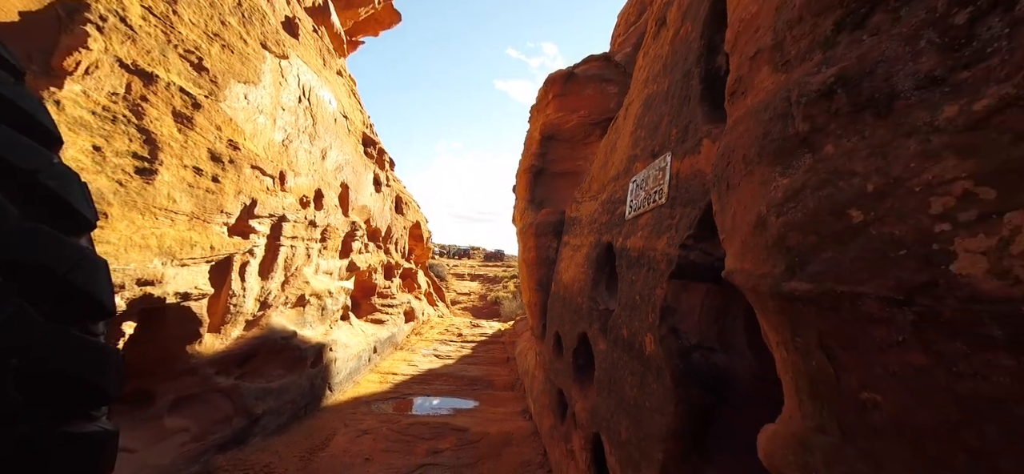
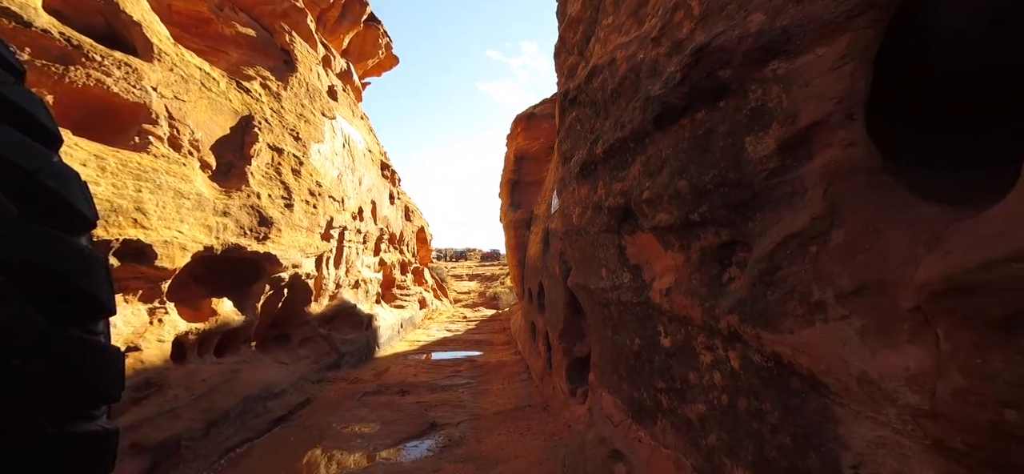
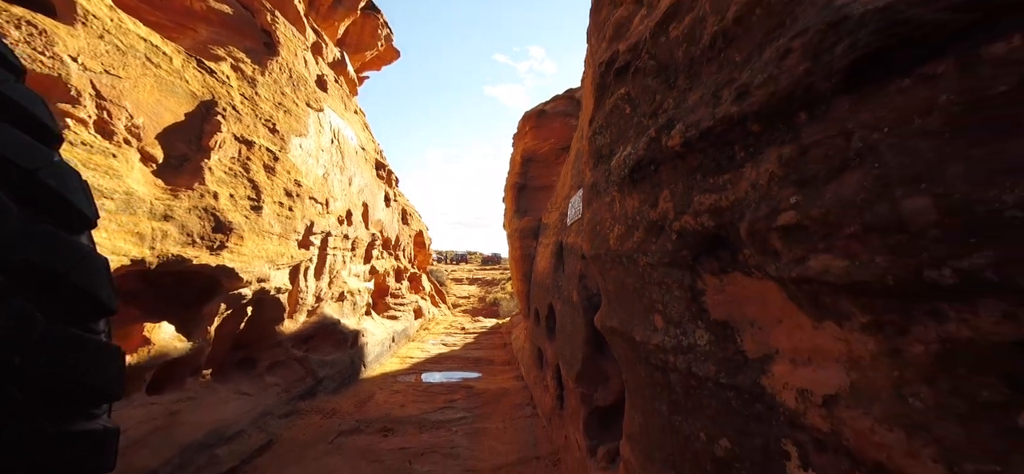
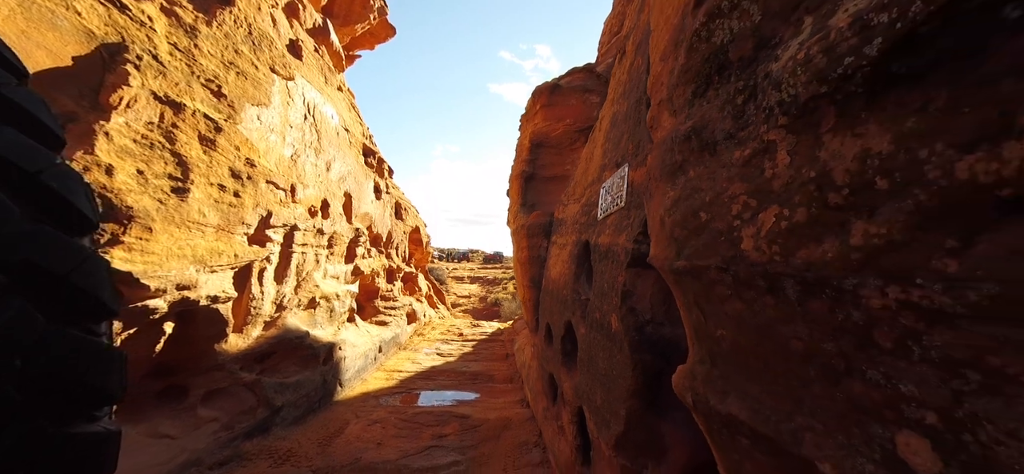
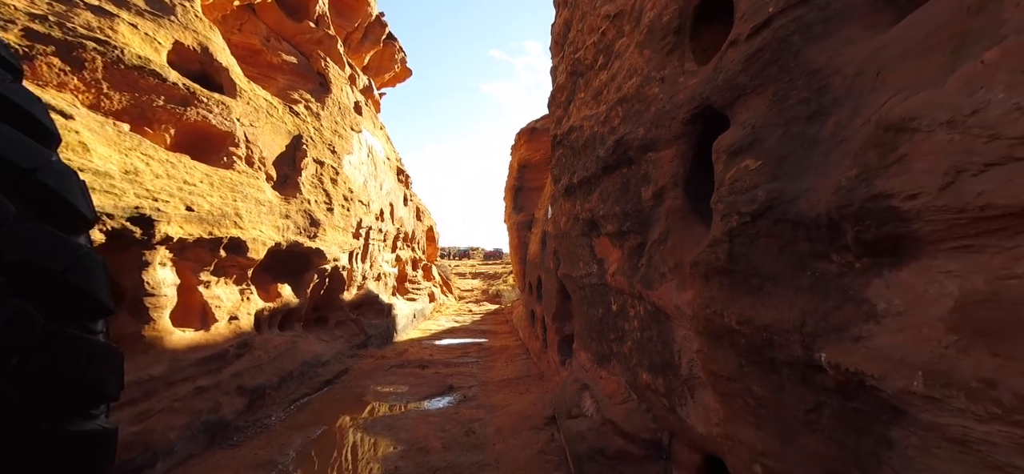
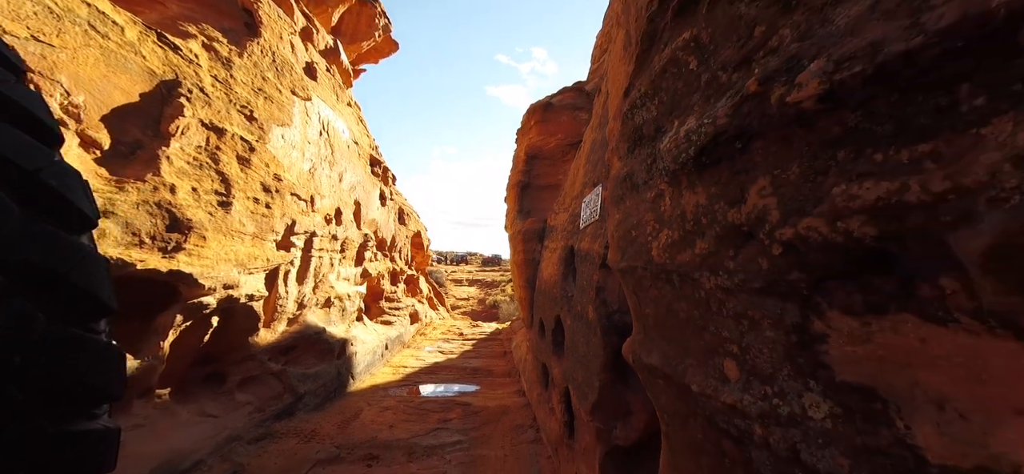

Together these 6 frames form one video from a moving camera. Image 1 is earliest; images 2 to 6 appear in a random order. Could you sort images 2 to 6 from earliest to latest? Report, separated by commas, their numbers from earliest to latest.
4, 6, 3, 2, 5
